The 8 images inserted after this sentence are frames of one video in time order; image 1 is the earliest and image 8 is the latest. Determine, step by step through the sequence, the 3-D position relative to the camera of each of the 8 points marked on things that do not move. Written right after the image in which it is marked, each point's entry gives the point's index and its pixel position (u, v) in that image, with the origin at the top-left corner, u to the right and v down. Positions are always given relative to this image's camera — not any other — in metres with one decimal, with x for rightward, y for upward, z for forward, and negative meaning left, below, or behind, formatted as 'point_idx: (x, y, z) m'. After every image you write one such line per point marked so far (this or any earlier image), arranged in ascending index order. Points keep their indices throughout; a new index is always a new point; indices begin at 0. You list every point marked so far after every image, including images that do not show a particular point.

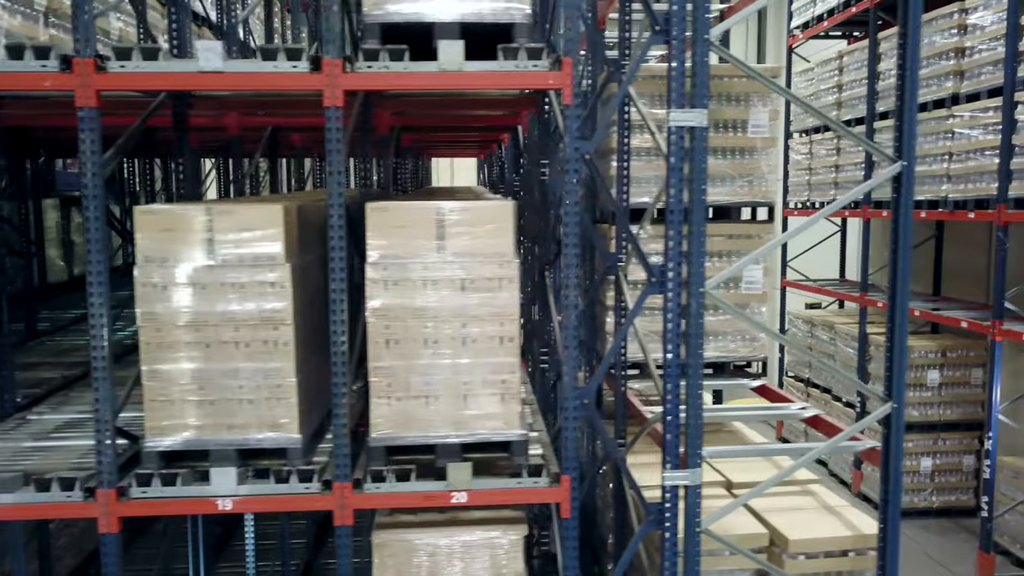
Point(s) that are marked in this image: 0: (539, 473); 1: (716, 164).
0: (+0.1, -0.9, +3.8) m
1: (+1.4, +0.9, +5.6) m
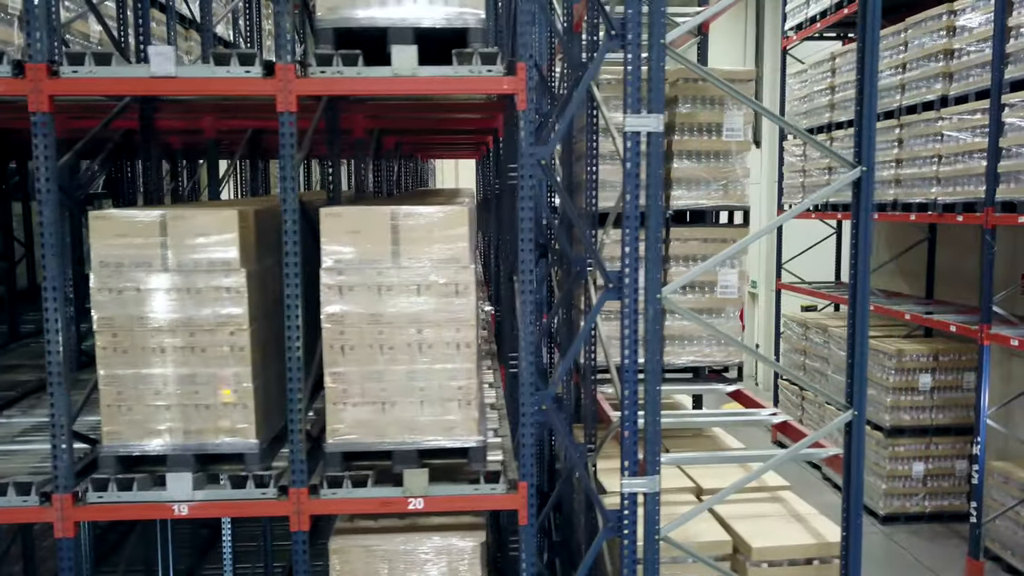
0: (-0.1, -0.9, +3.8) m
1: (+1.2, +0.8, +5.6) m
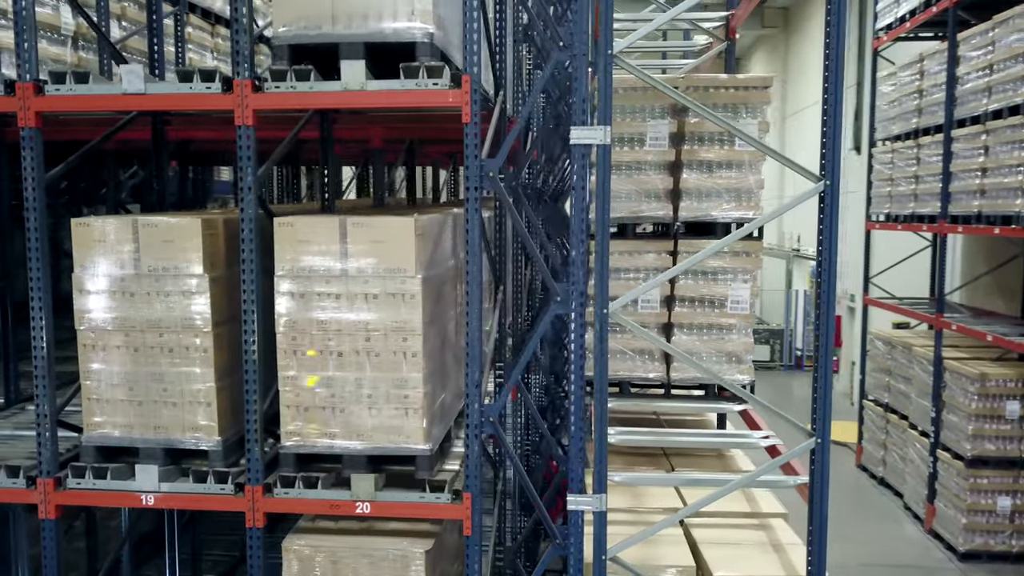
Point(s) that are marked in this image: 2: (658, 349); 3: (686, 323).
0: (-0.3, -1.0, +3.8) m
1: (+1.2, +0.7, +5.4) m
2: (+1.0, -0.4, +5.6) m
3: (+1.2, -0.2, +5.5) m
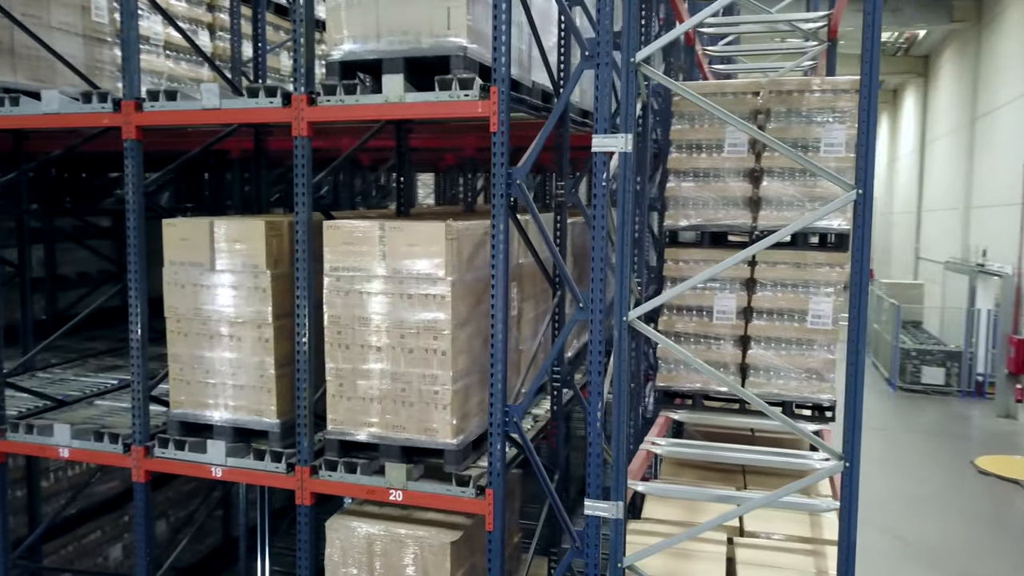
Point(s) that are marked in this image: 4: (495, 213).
0: (-0.2, -1.0, +4.0) m
1: (+1.7, +0.7, +5.2) m
2: (+1.5, -0.5, +5.4) m
3: (+1.7, -0.3, +5.3) m
4: (-0.1, +0.4, +3.8) m
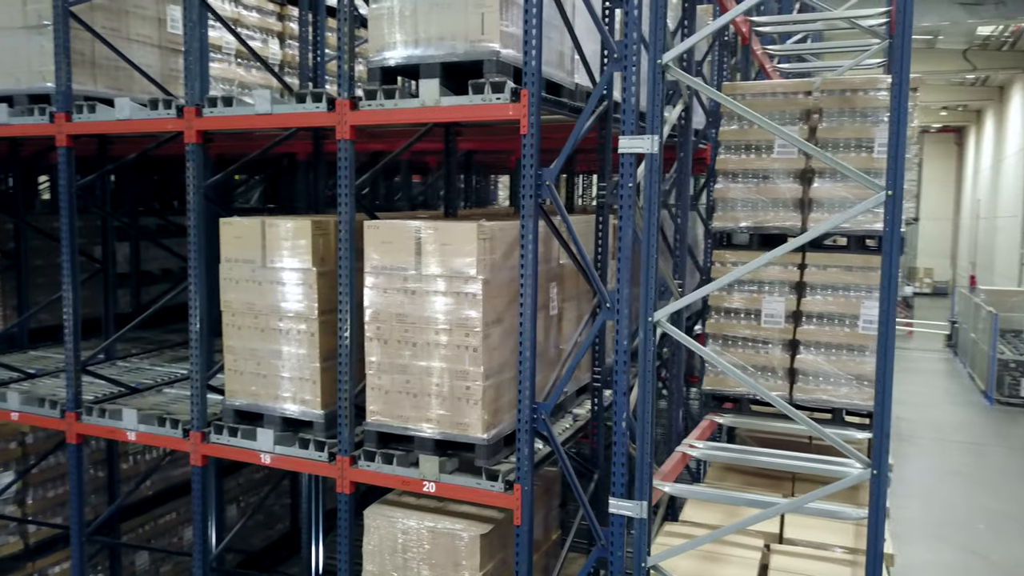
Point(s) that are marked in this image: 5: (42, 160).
0: (-0.1, -1.0, +4.1) m
1: (+2.0, +0.6, +5.1) m
2: (+1.8, -0.5, +5.3) m
3: (+1.9, -0.3, +5.2) m
4: (+0.1, +0.4, +3.8) m
5: (-4.2, +1.1, +7.1) m
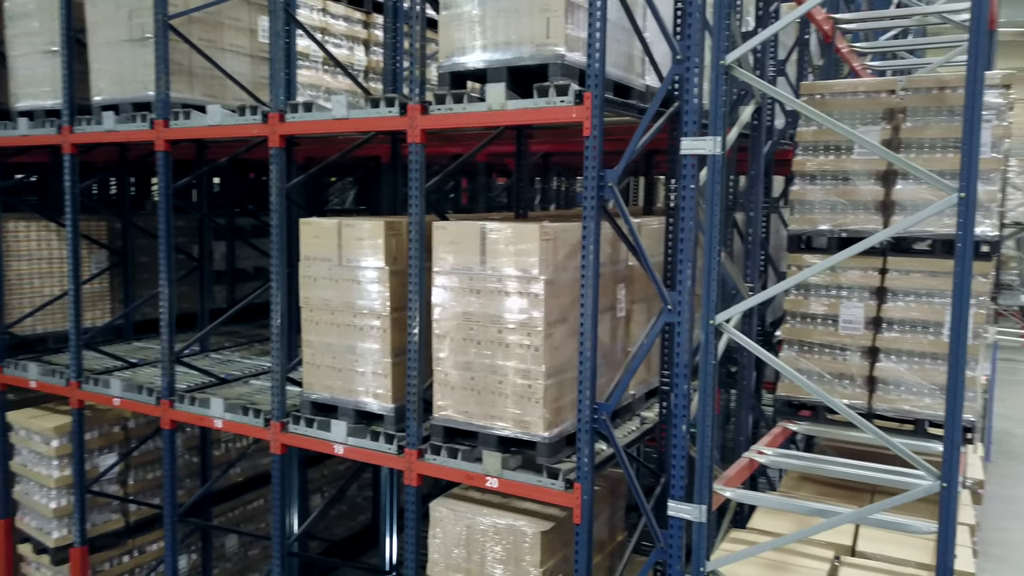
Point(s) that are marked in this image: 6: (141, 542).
0: (+0.2, -1.0, +4.1) m
1: (+2.4, +0.6, +4.9) m
2: (+2.2, -0.6, +5.1) m
3: (+2.4, -0.4, +5.0) m
4: (+0.4, +0.4, +3.9) m
5: (-3.5, +1.2, +7.6) m
6: (-3.1, -2.1, +6.7) m
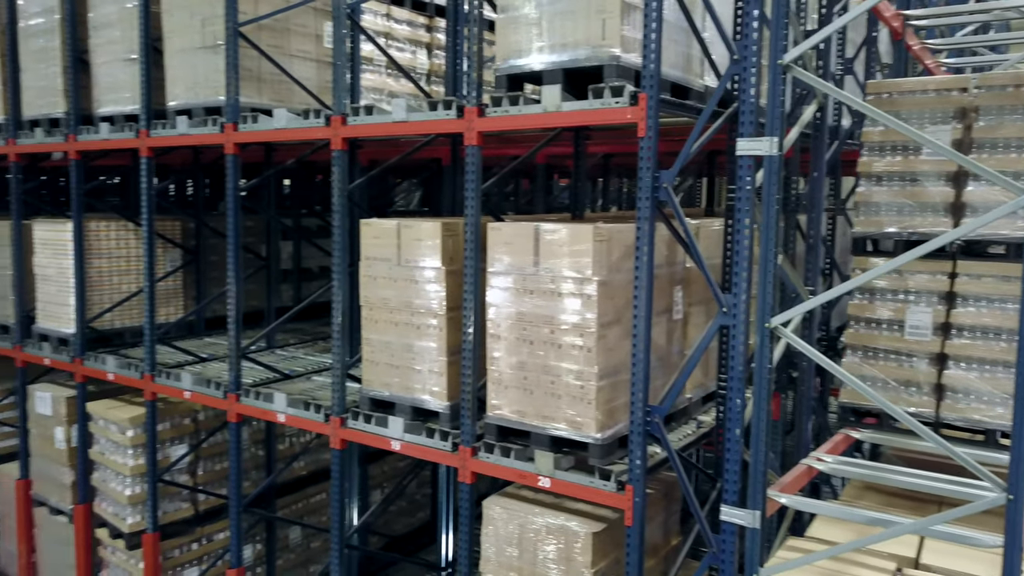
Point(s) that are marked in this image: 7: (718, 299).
0: (+0.5, -1.0, +4.1) m
1: (+2.8, +0.6, +4.7) m
2: (+2.6, -0.6, +5.0) m
3: (+2.7, -0.4, +4.8) m
4: (+0.6, +0.4, +3.9) m
5: (-2.9, +1.2, +7.9) m
6: (-2.6, -2.1, +7.0) m
7: (+1.0, -0.1, +4.0) m
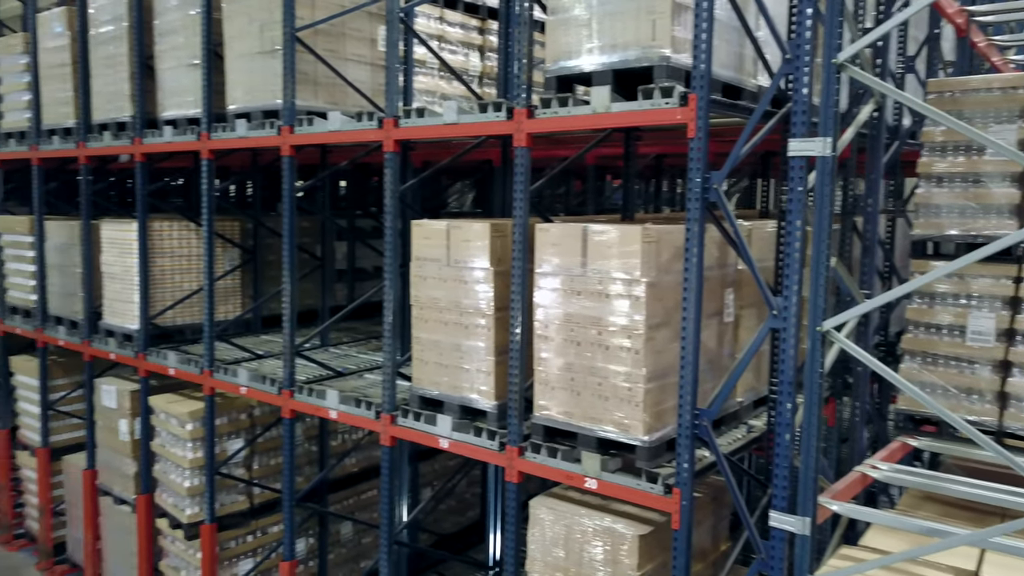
0: (+0.7, -1.0, +4.1) m
1: (+3.0, +0.5, +4.5) m
2: (+2.9, -0.6, +4.8) m
3: (+3.0, -0.4, +4.7) m
4: (+0.9, +0.3, +3.8) m
5: (-2.4, +1.2, +8.1) m
6: (-2.2, -2.1, +7.2) m
7: (+1.3, -0.1, +3.9) m
